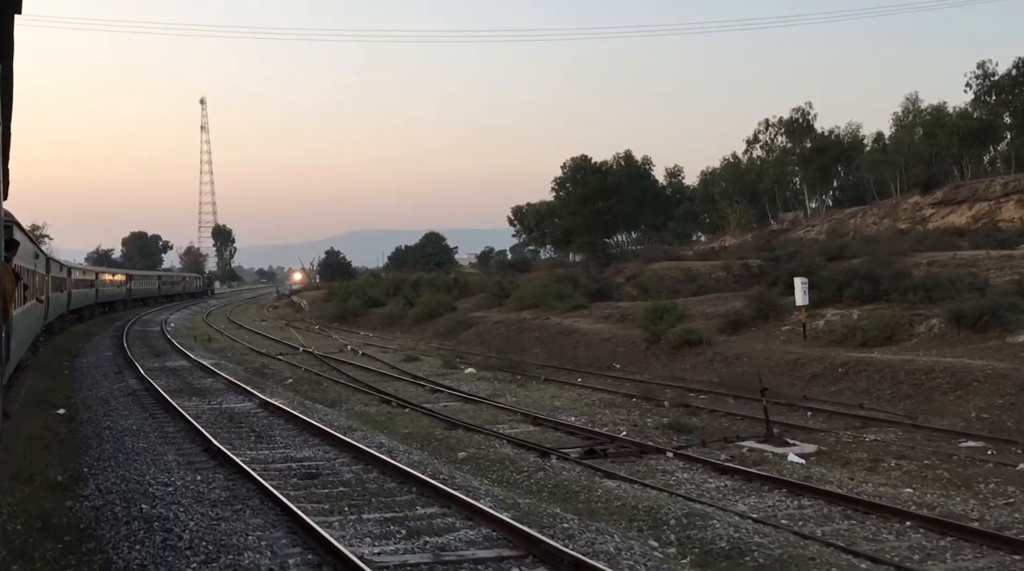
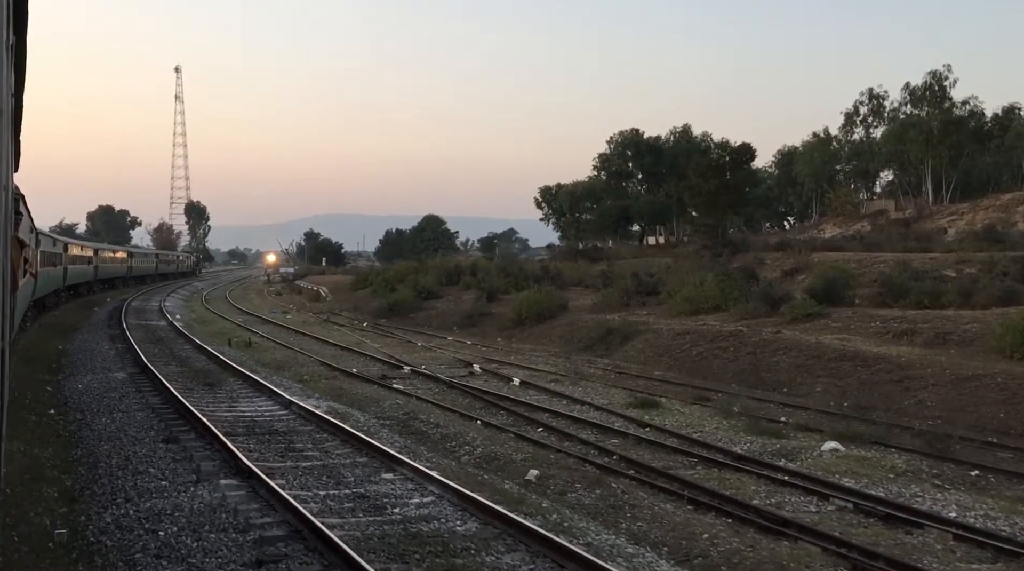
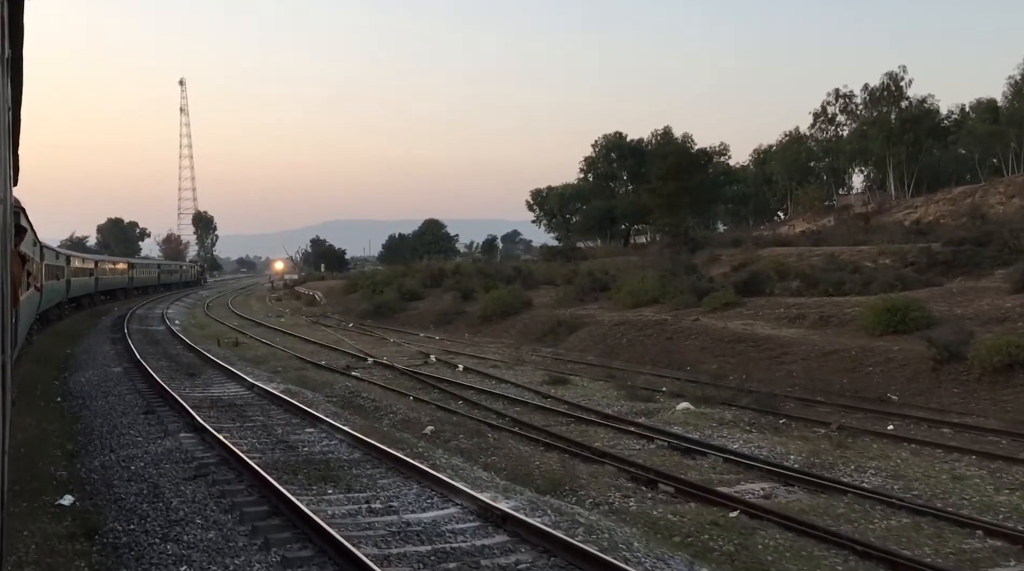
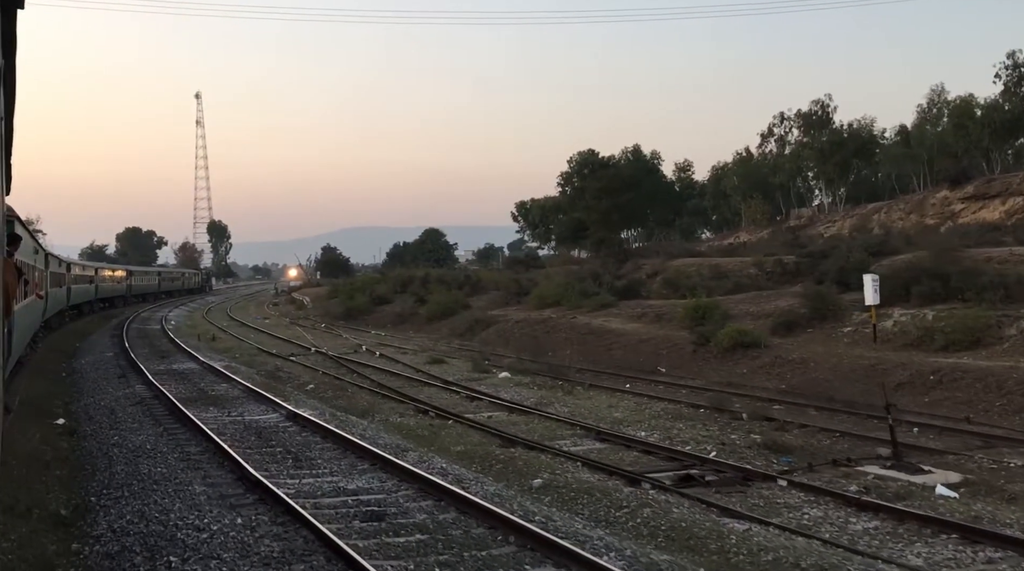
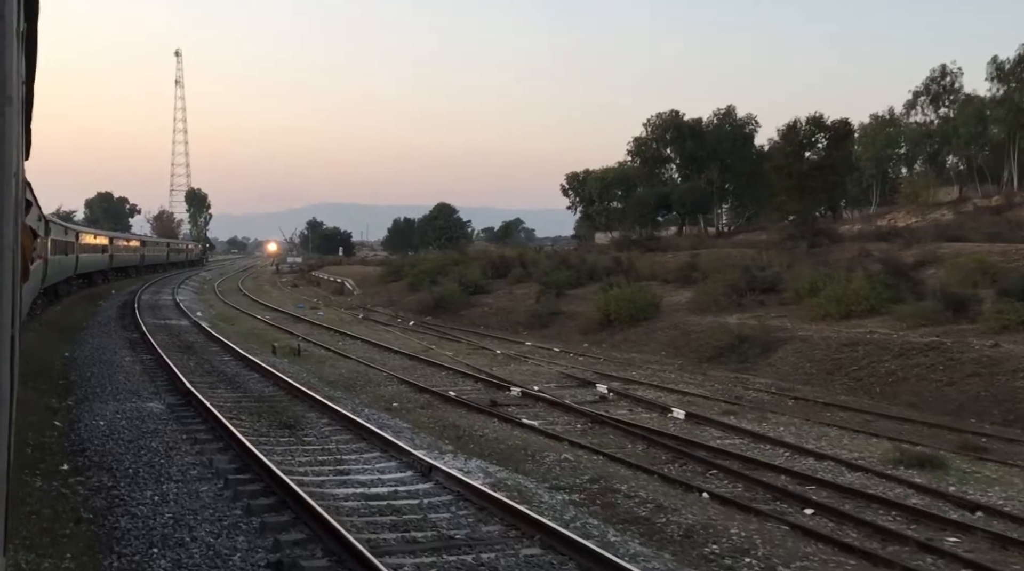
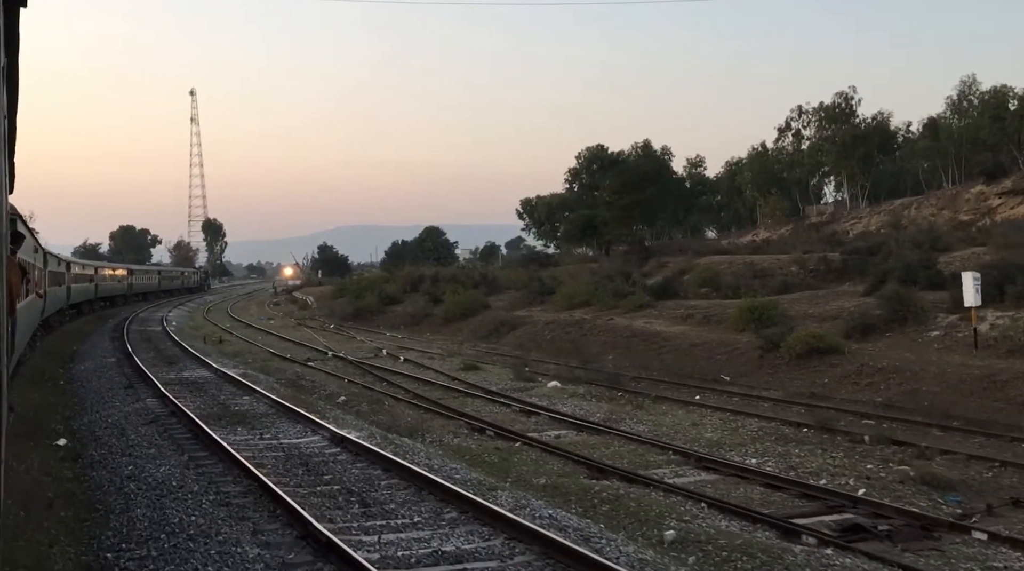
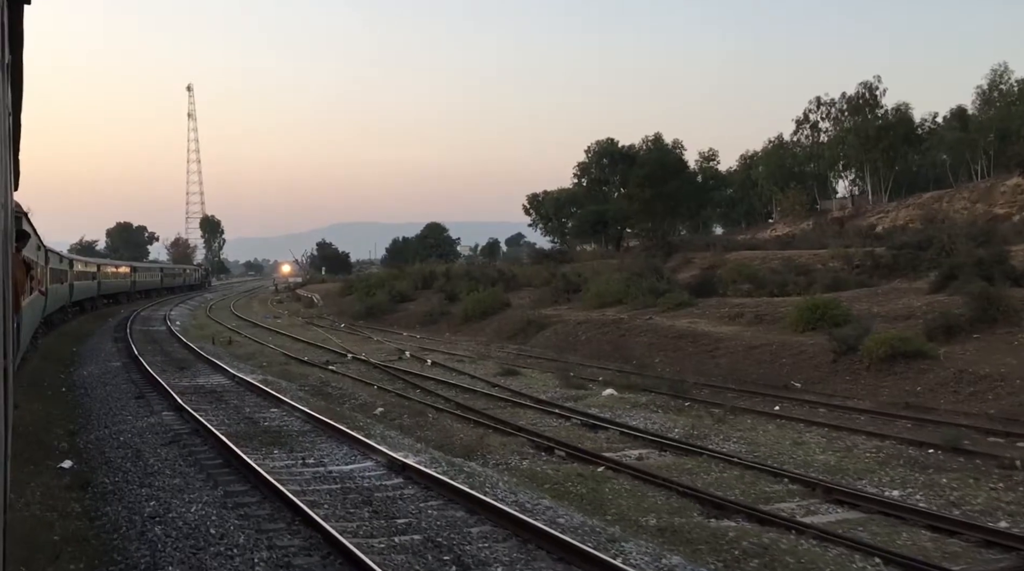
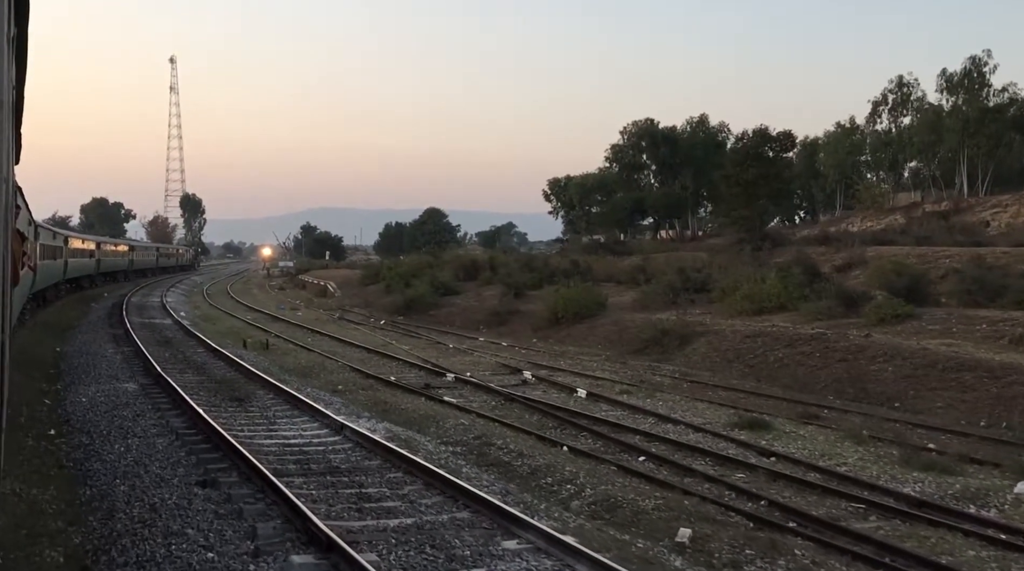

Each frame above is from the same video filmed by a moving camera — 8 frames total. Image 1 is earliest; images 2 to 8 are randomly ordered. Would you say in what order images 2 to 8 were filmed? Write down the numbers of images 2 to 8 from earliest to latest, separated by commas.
4, 6, 7, 3, 2, 8, 5
